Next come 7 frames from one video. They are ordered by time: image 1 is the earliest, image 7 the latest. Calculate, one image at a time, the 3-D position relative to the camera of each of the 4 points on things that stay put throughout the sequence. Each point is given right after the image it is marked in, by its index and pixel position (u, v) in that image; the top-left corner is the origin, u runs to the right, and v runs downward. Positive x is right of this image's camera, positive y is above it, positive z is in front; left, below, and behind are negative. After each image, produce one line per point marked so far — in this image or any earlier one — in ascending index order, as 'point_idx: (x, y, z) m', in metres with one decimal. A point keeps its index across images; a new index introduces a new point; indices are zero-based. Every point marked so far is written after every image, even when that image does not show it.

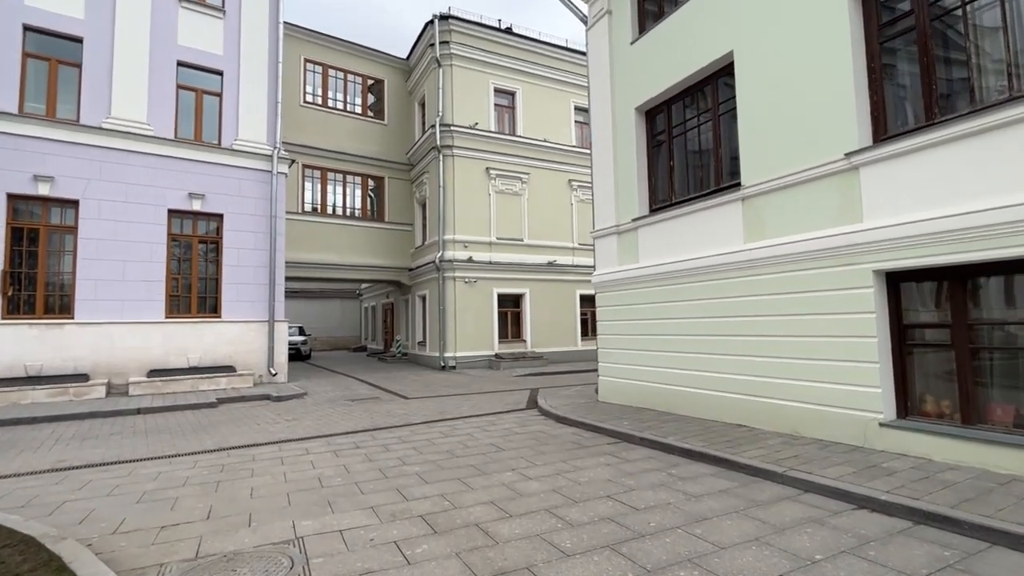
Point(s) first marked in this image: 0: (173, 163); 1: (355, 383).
0: (-8.2, +3.0, +13.1) m
1: (-4.1, -2.5, +14.1) m
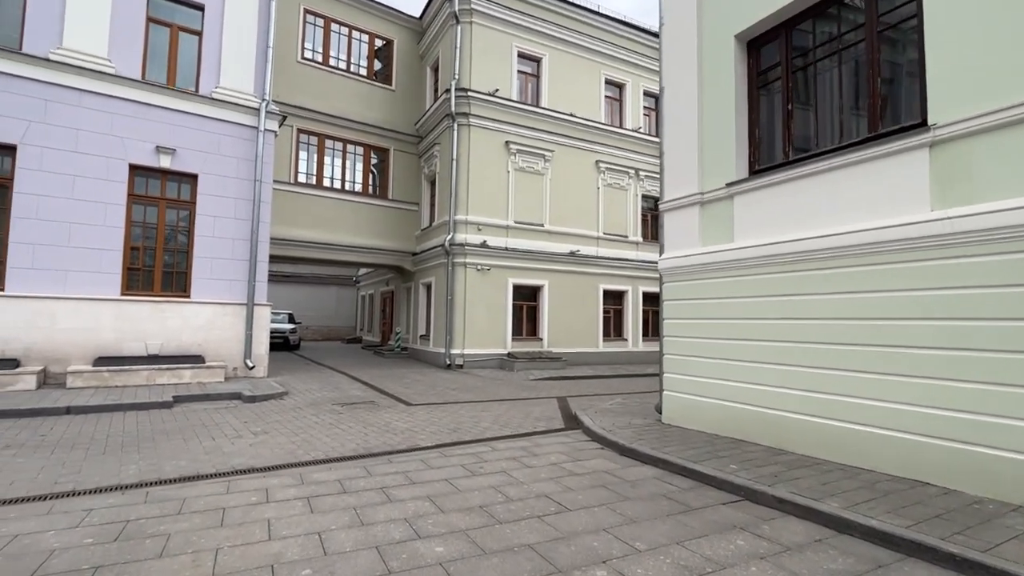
0: (-7.5, +3.6, +10.8) m
1: (-3.7, -2.1, +11.9) m
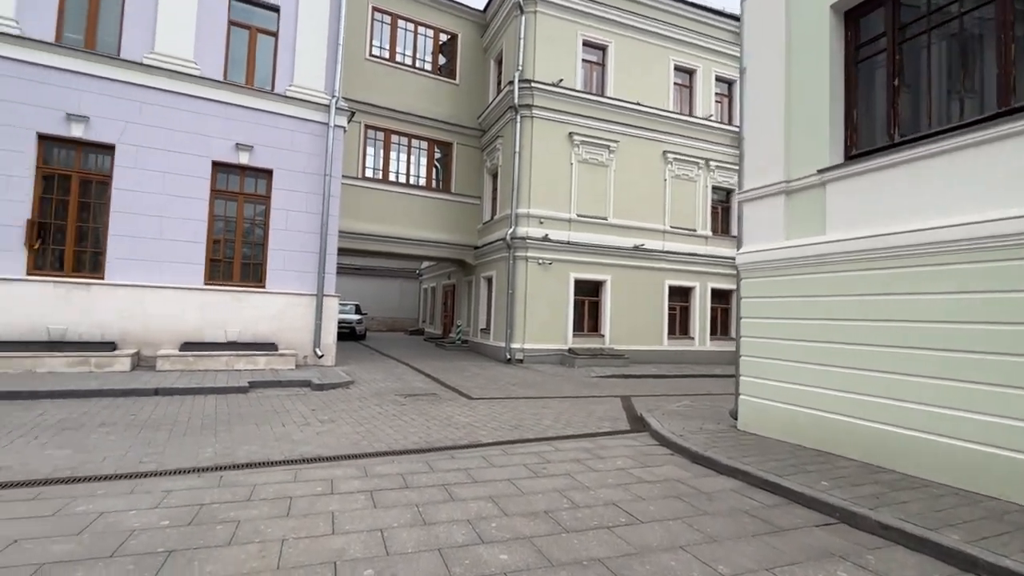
0: (-6.2, +3.8, +11.3) m
1: (-2.3, -1.9, +12.1) m
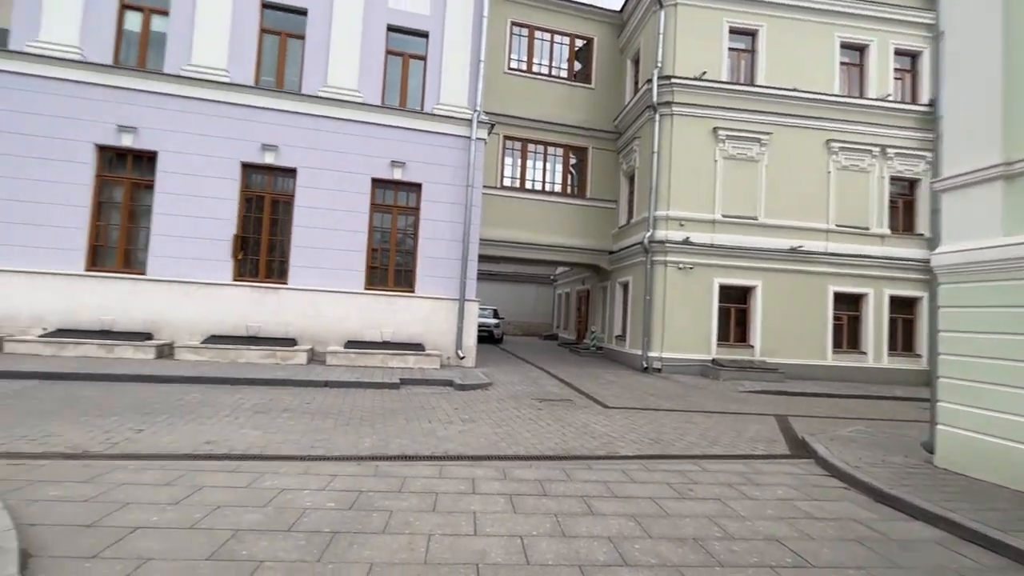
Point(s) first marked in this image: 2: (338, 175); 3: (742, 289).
0: (-3.2, +3.7, +12.5) m
1: (+0.7, -2.0, +12.2) m
2: (-4.0, +2.6, +12.2) m
3: (+6.4, 0.0, +14.9) m
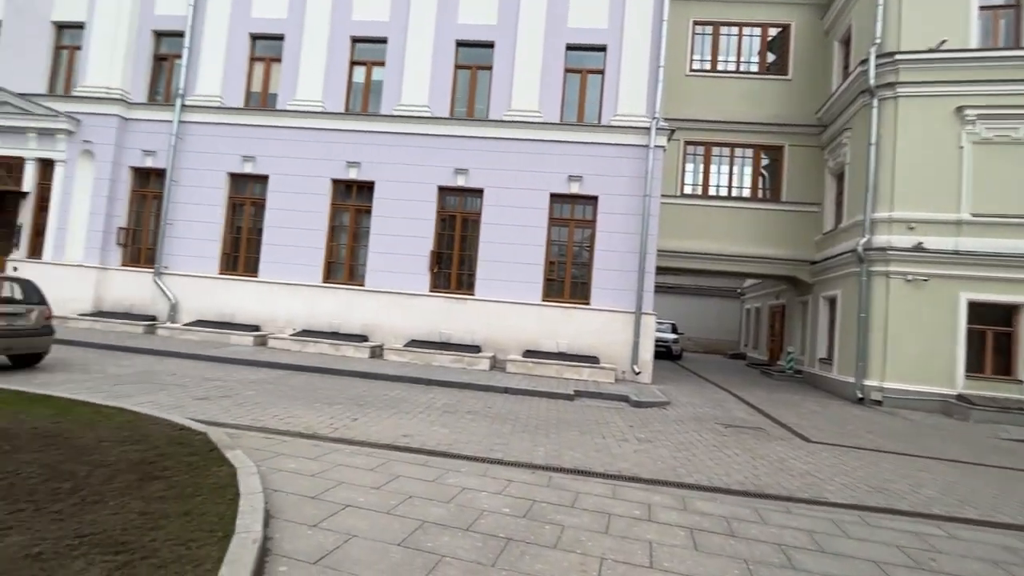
0: (+1.0, +3.4, +12.7) m
1: (+4.5, -2.3, +11.1) m
2: (0.0, +2.3, +12.7) m
3: (+10.7, -0.4, +11.9) m
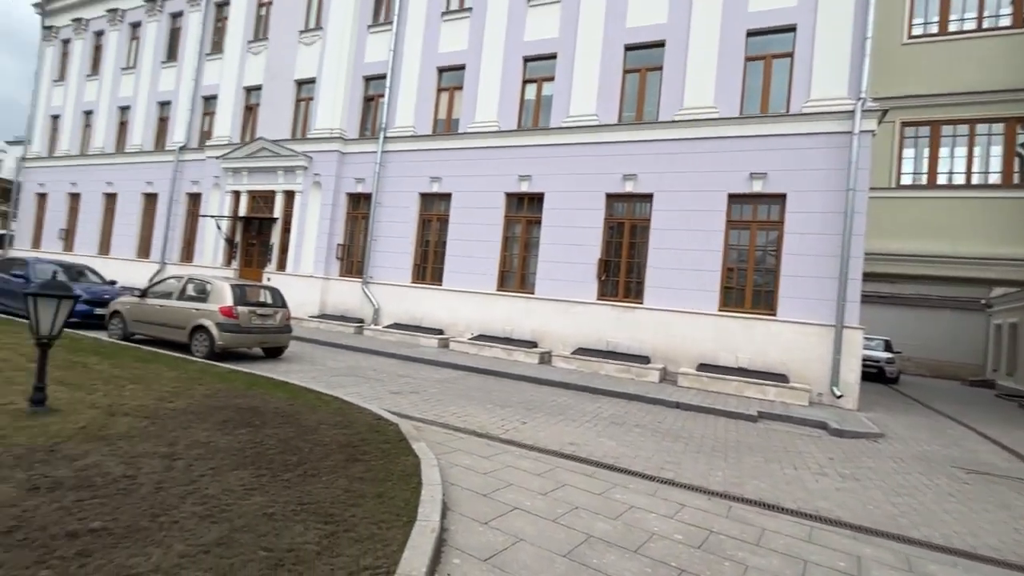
0: (+4.7, +3.2, +11.5) m
1: (+7.5, -2.5, +8.8) m
2: (+3.8, +2.1, +11.7) m
3: (+13.7, -0.6, +7.7) m
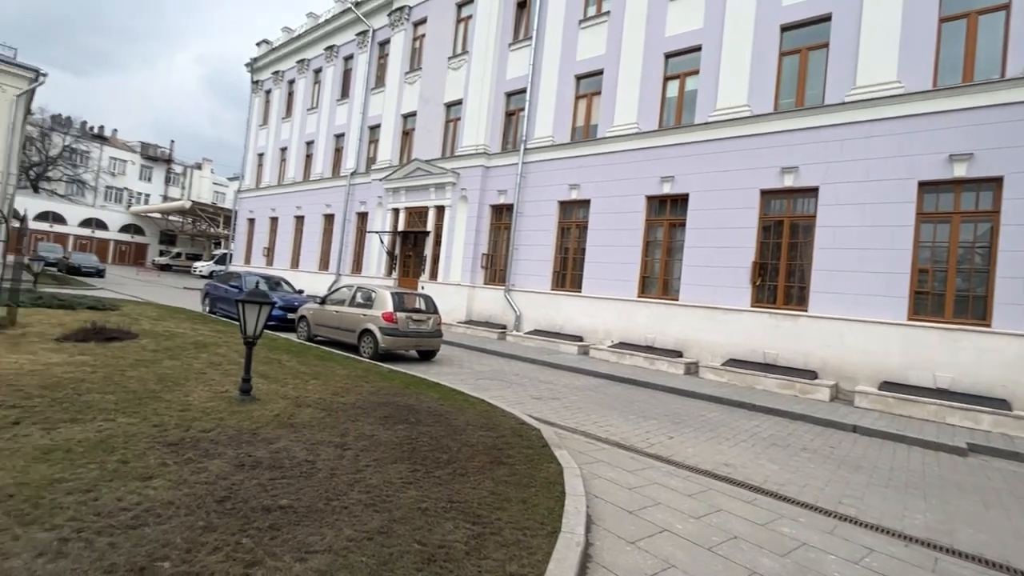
0: (+7.4, +3.1, +9.4) m
1: (+9.5, -2.5, +6.0) m
2: (+6.6, +2.0, +9.9) m
3: (+15.2, -0.6, +3.4) m
